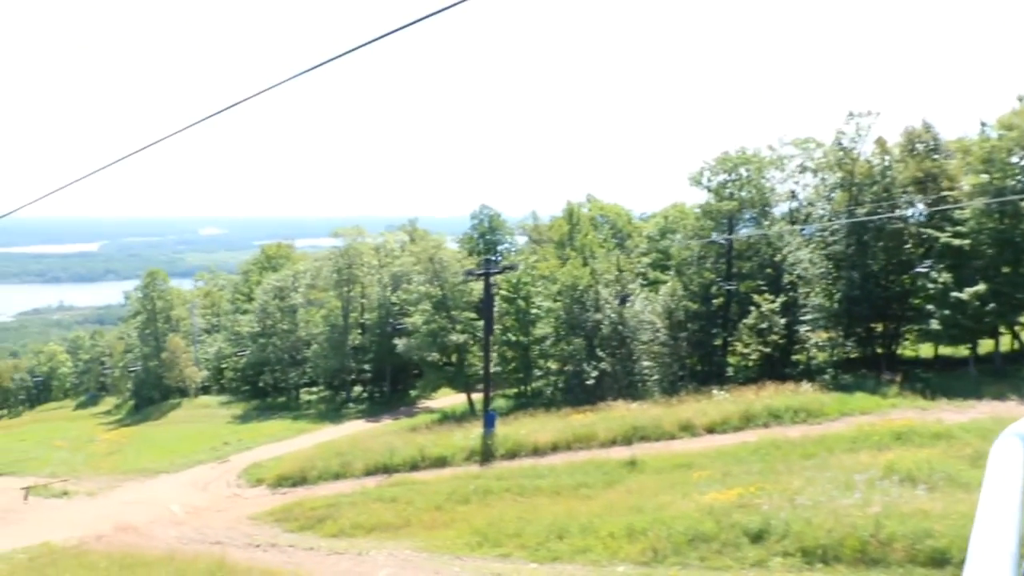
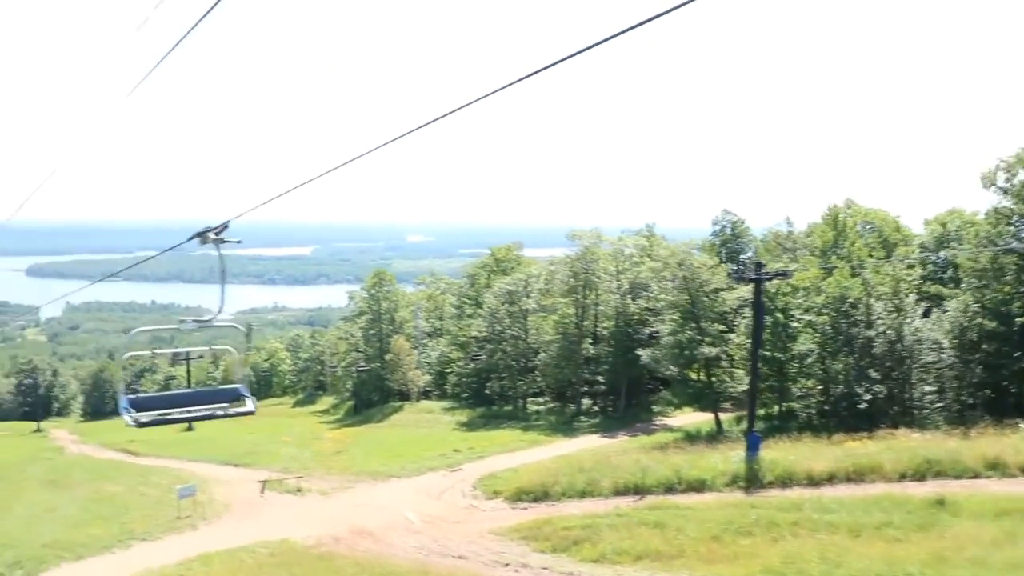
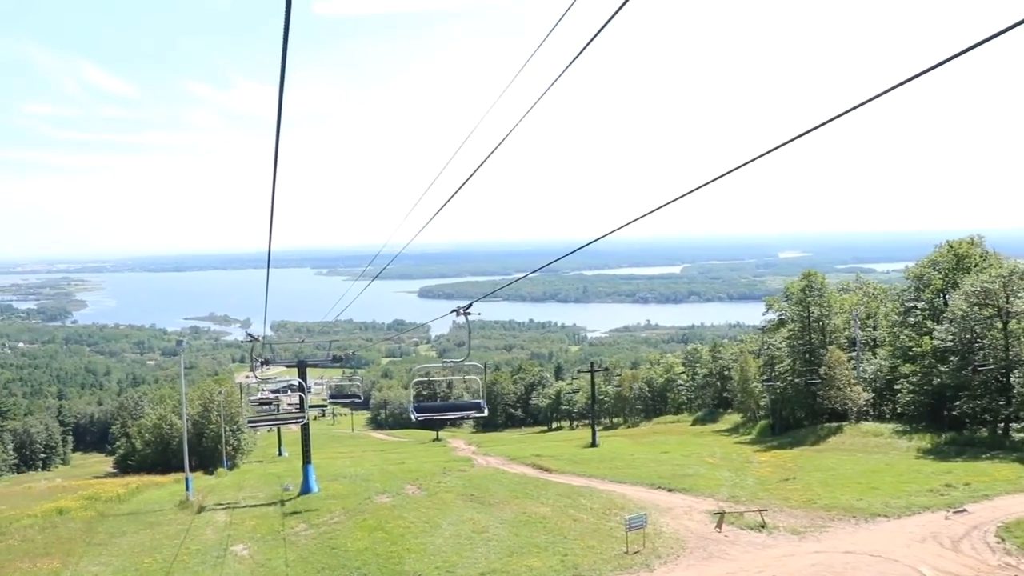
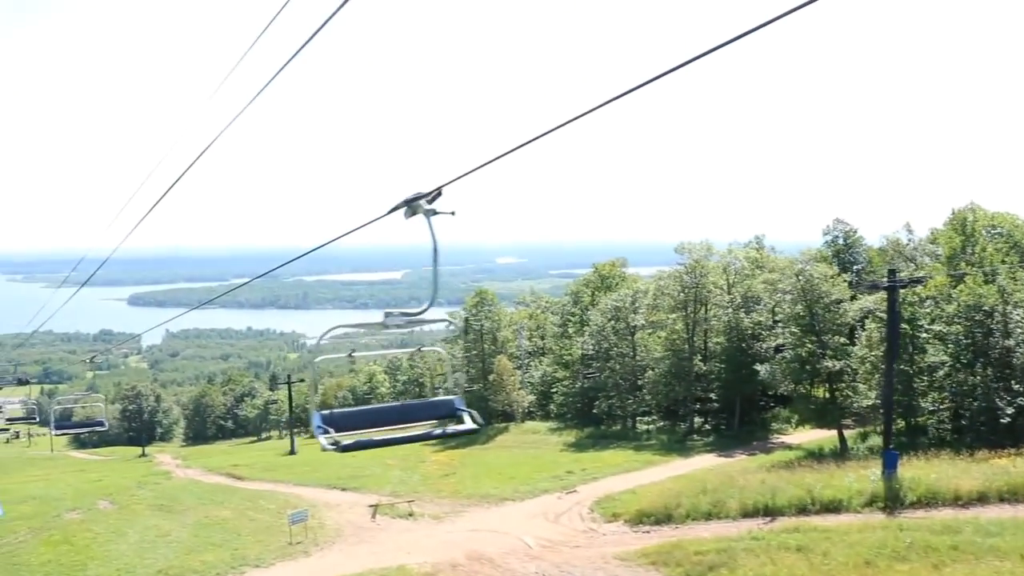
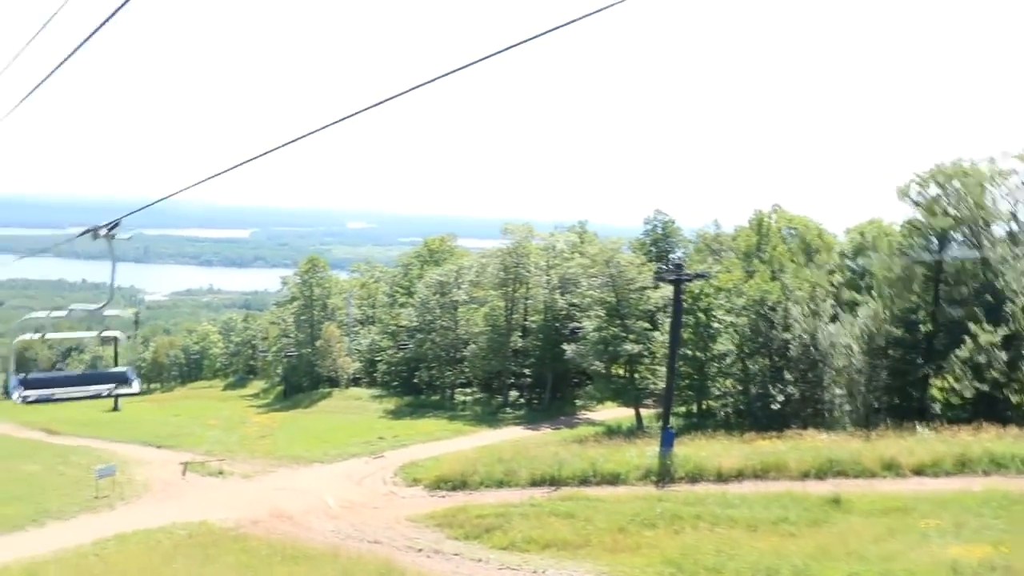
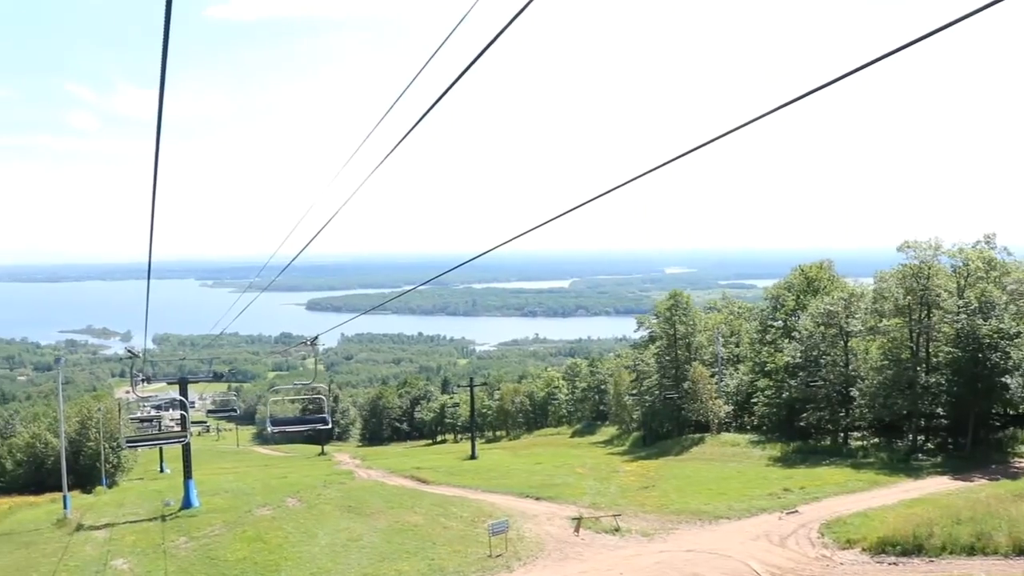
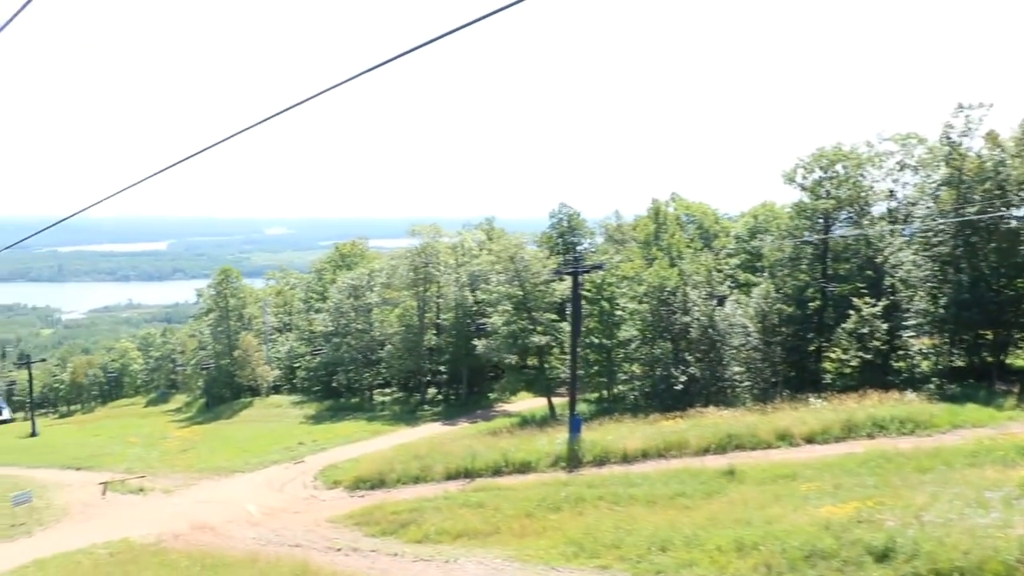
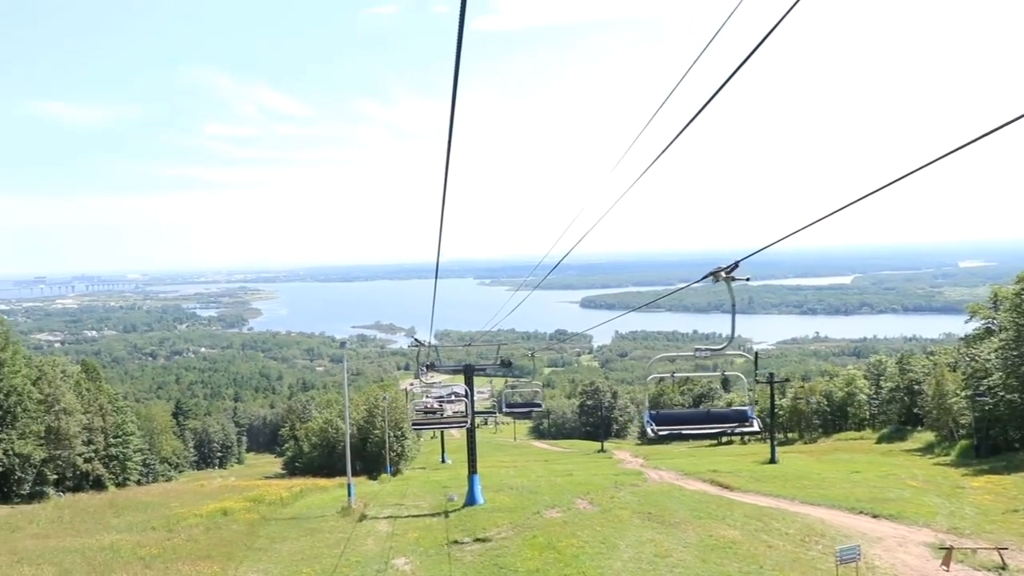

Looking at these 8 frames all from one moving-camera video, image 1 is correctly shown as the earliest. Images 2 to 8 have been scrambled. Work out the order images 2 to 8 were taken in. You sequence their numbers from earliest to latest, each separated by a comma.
7, 5, 2, 4, 6, 3, 8
